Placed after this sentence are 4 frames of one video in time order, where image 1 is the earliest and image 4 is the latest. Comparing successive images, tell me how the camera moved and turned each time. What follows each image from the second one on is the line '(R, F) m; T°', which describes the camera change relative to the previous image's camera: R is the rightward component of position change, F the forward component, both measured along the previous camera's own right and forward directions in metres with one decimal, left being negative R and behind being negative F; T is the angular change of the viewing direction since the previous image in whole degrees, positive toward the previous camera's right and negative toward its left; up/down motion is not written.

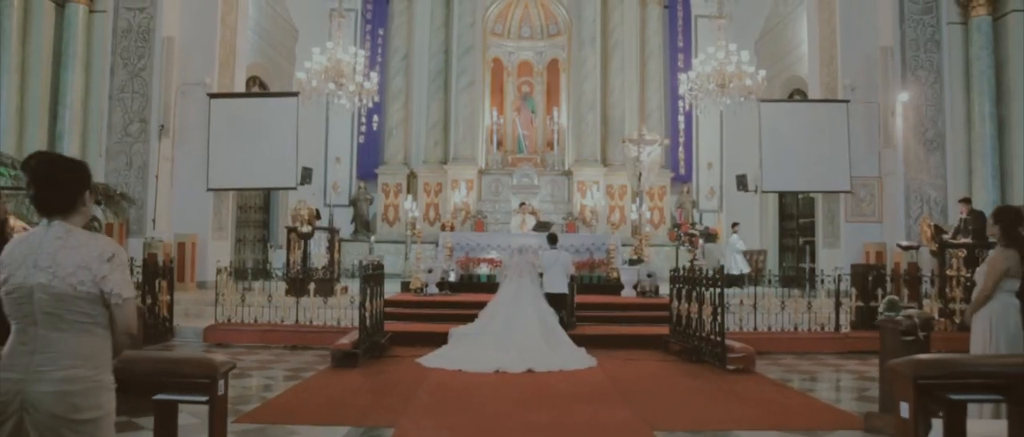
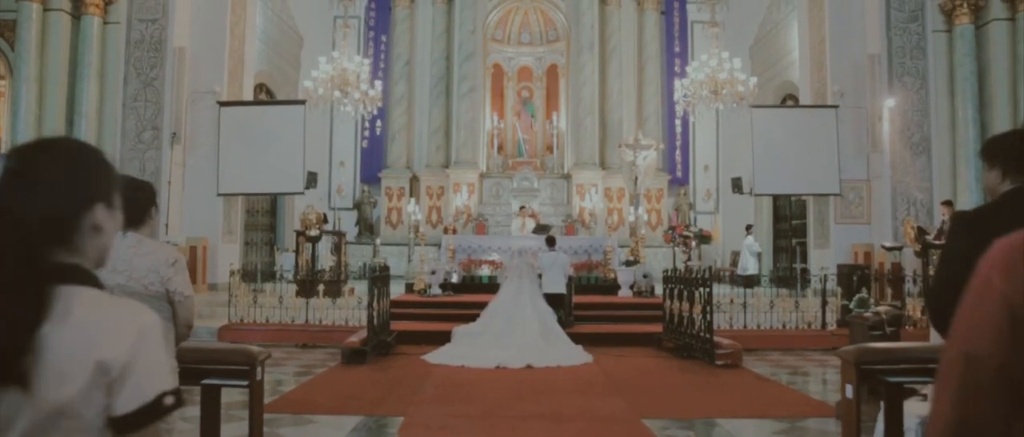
(0.0, -0.4) m; 0°
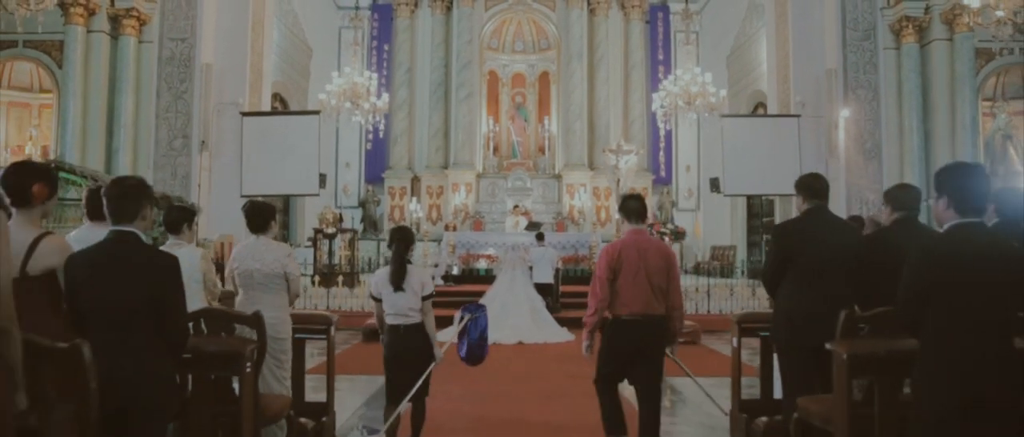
(0.0, -1.4) m; 0°
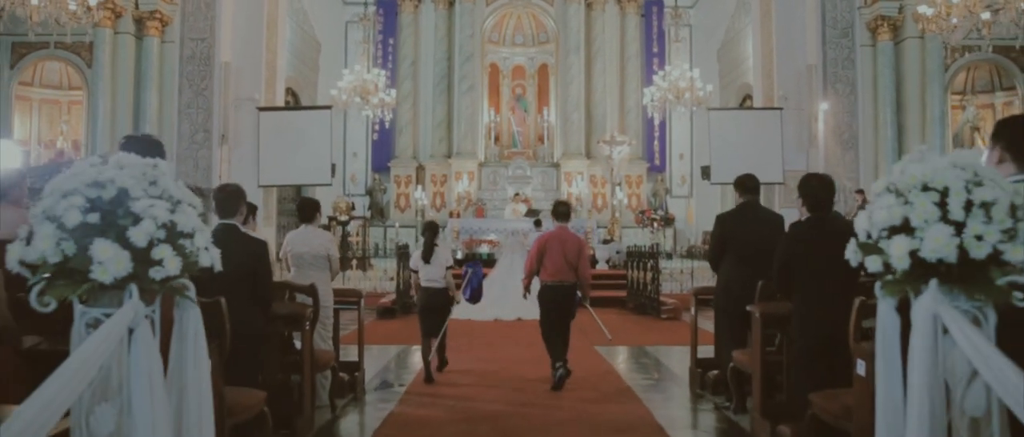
(0.0, -1.0) m; 0°
